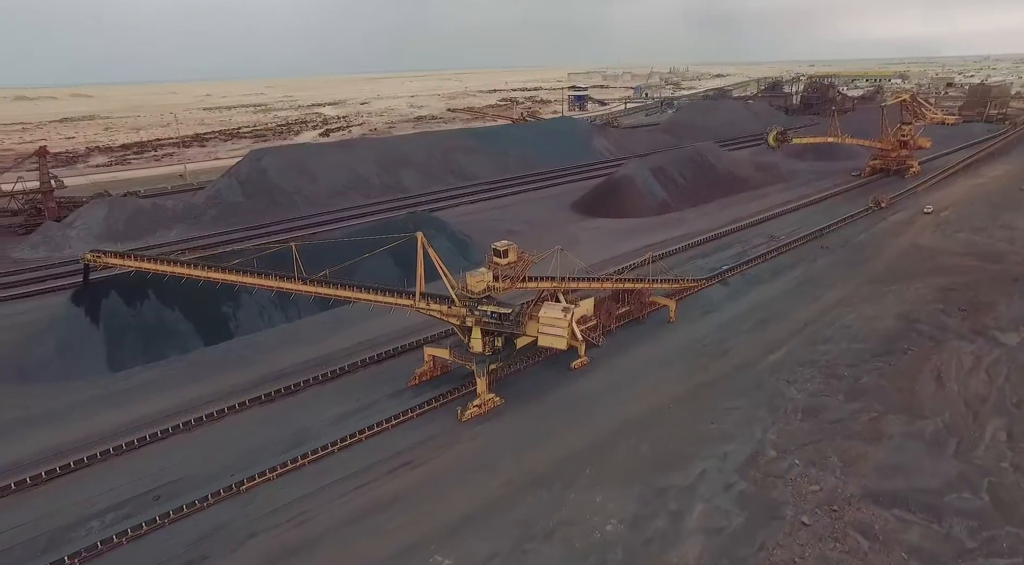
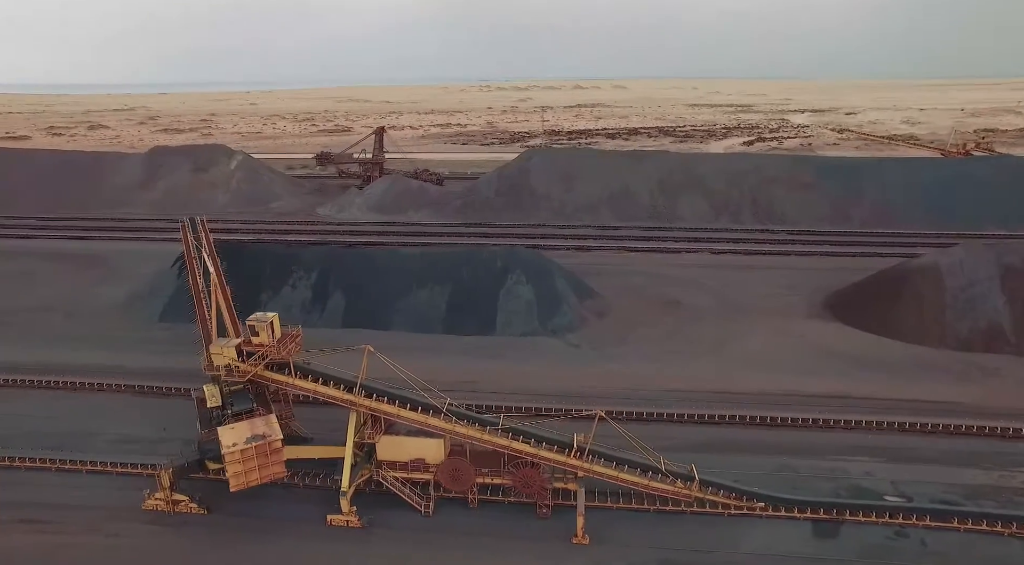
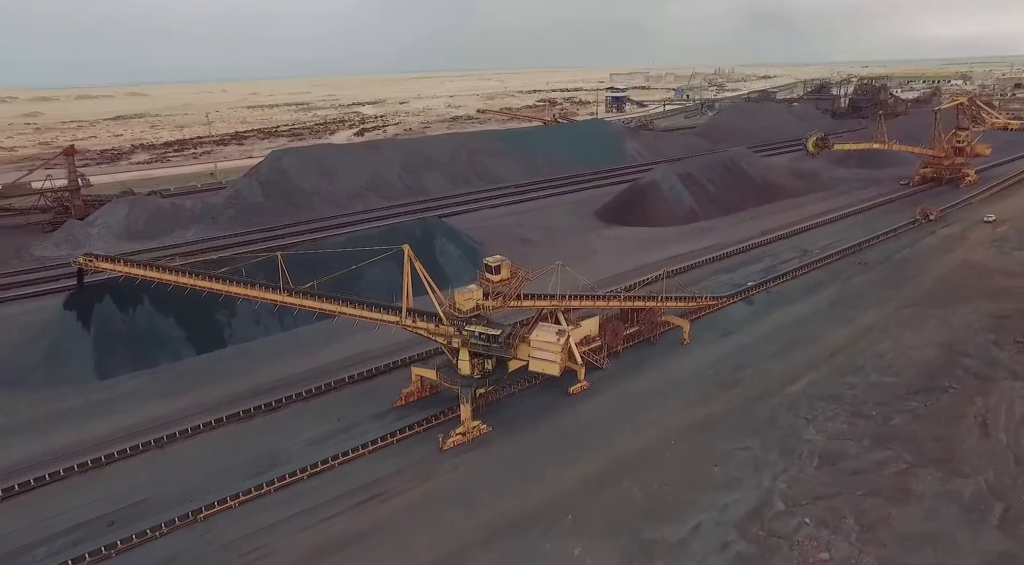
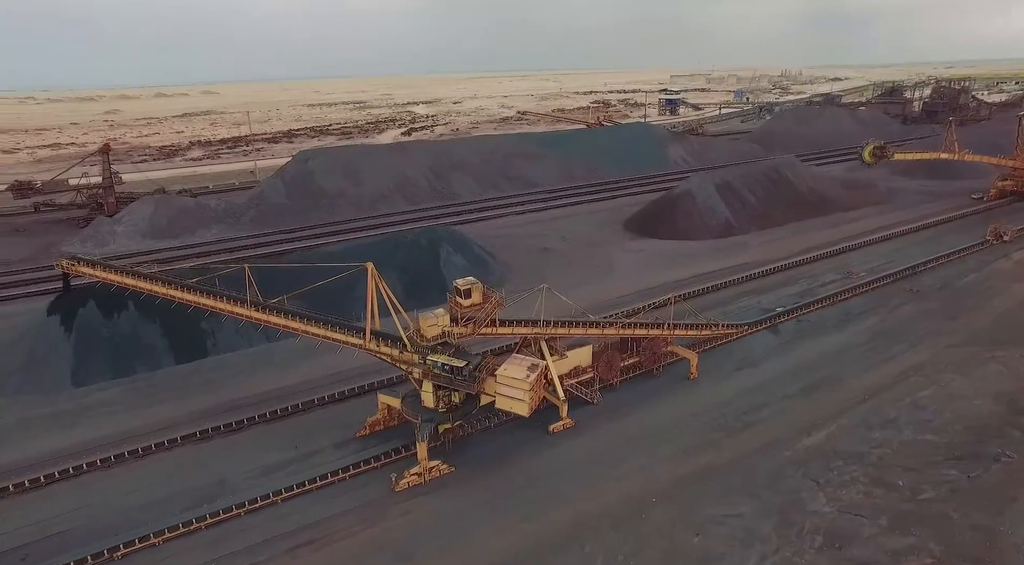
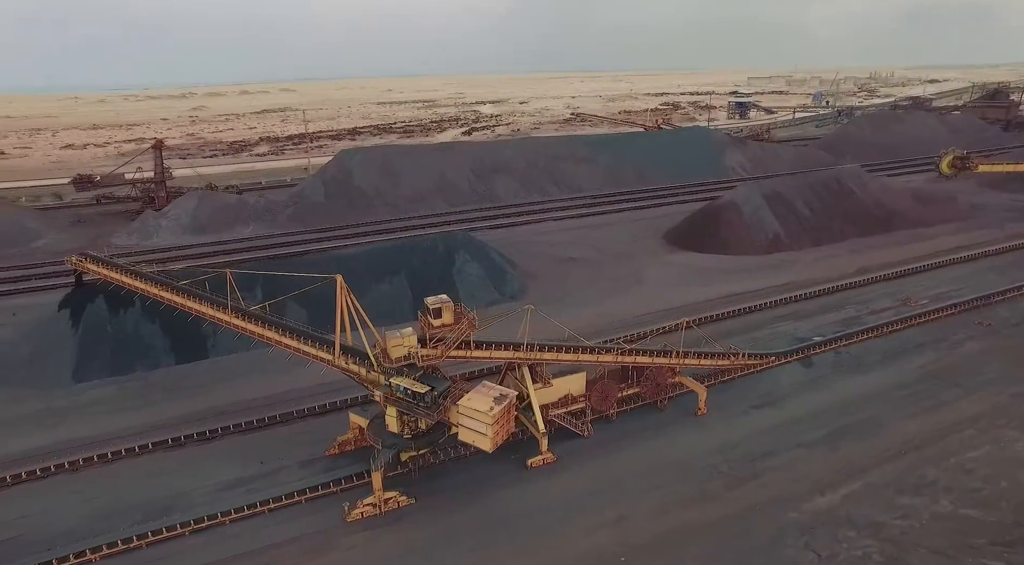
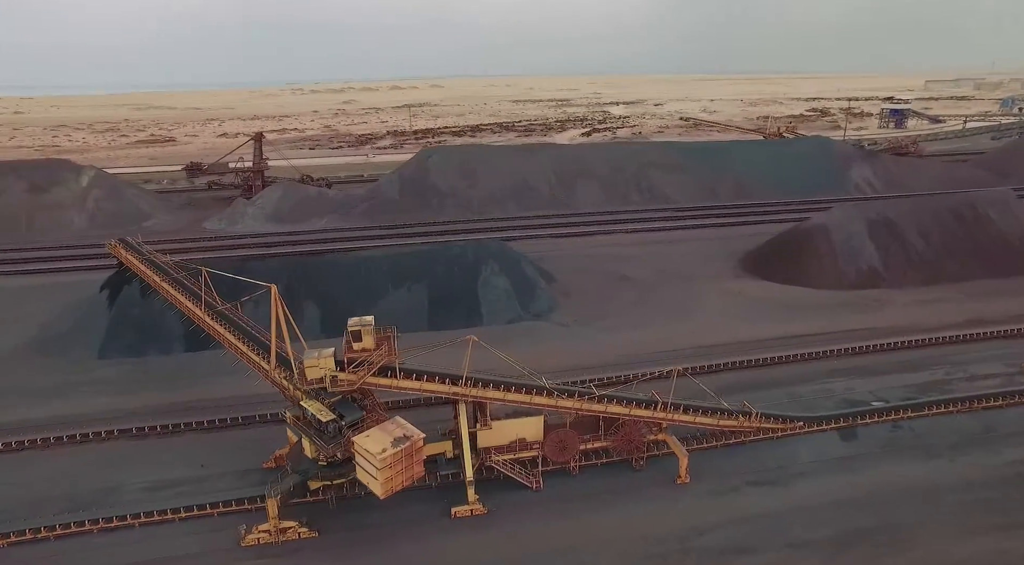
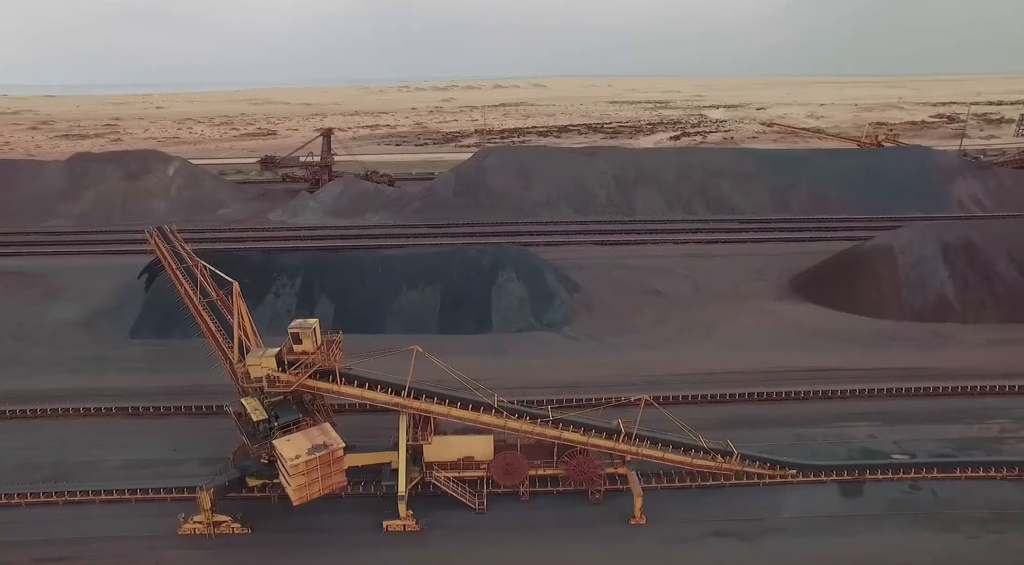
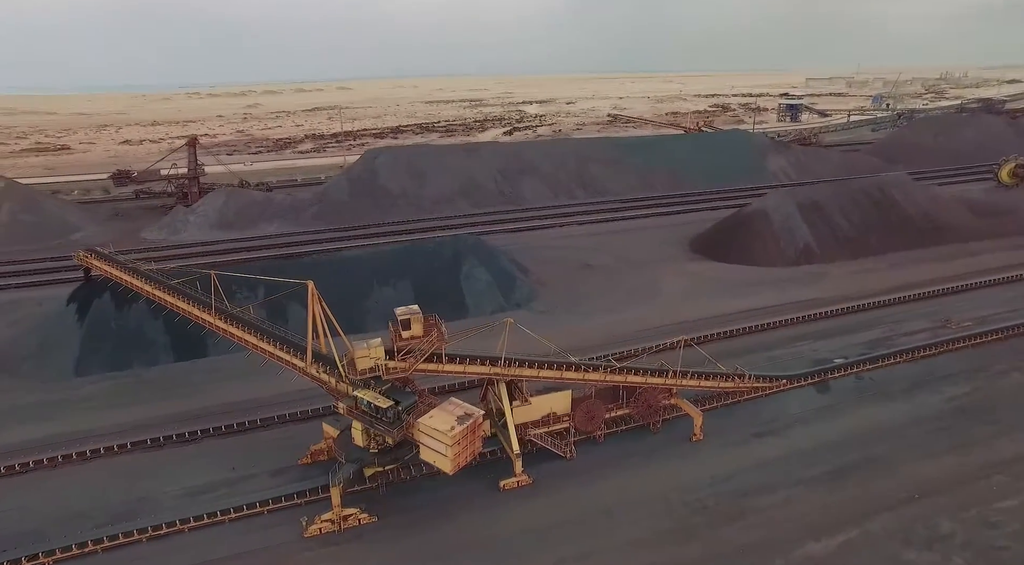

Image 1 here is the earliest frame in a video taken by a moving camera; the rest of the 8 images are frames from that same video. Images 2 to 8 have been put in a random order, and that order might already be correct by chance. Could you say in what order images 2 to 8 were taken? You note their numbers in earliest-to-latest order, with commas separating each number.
3, 4, 5, 8, 6, 7, 2
